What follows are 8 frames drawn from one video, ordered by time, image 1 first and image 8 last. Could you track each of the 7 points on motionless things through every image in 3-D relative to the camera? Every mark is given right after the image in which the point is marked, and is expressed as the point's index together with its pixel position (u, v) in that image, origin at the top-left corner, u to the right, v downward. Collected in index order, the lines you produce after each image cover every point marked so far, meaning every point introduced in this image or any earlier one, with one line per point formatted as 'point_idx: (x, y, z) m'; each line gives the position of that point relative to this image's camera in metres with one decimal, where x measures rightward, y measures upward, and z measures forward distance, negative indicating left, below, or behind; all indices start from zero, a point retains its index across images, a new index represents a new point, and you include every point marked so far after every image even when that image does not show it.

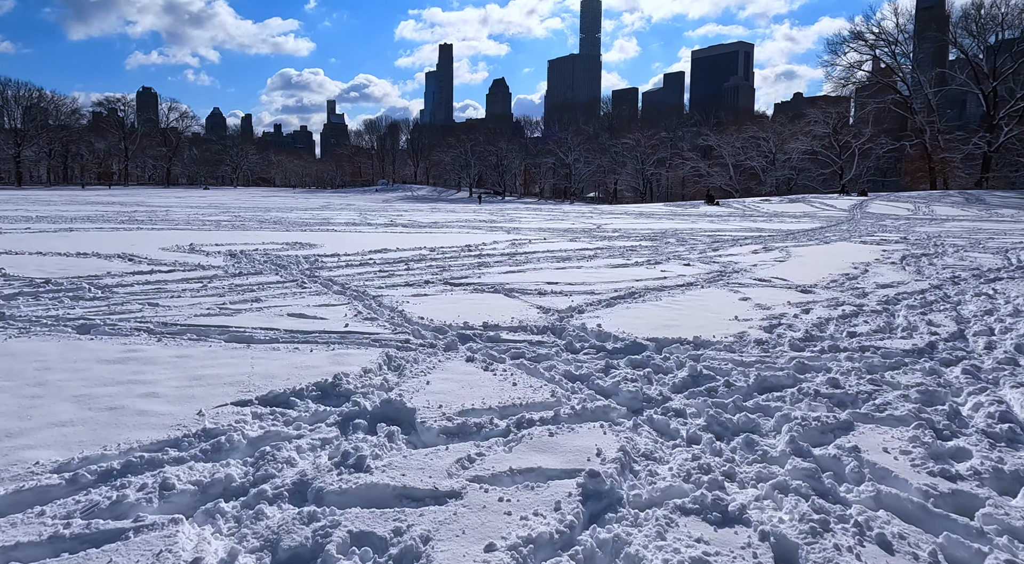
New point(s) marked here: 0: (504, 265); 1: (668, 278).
0: (-0.2, +0.4, +14.7) m
1: (+2.7, +0.1, +13.1) m
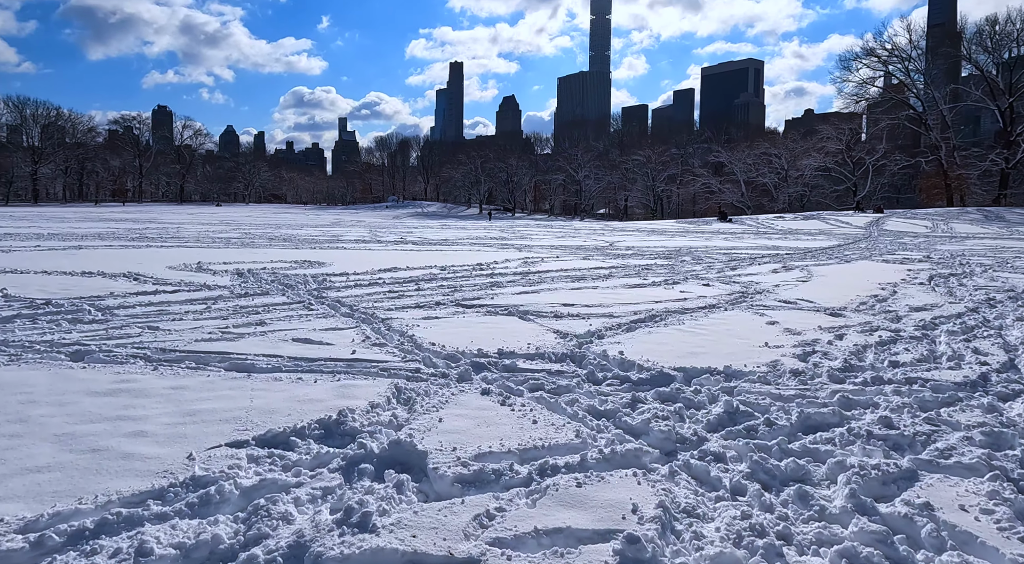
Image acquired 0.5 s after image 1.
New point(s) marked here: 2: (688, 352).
0: (+0.1, 0.0, +14.3) m
1: (+3.0, -0.3, +12.6) m
2: (+1.9, -0.8, +7.9) m
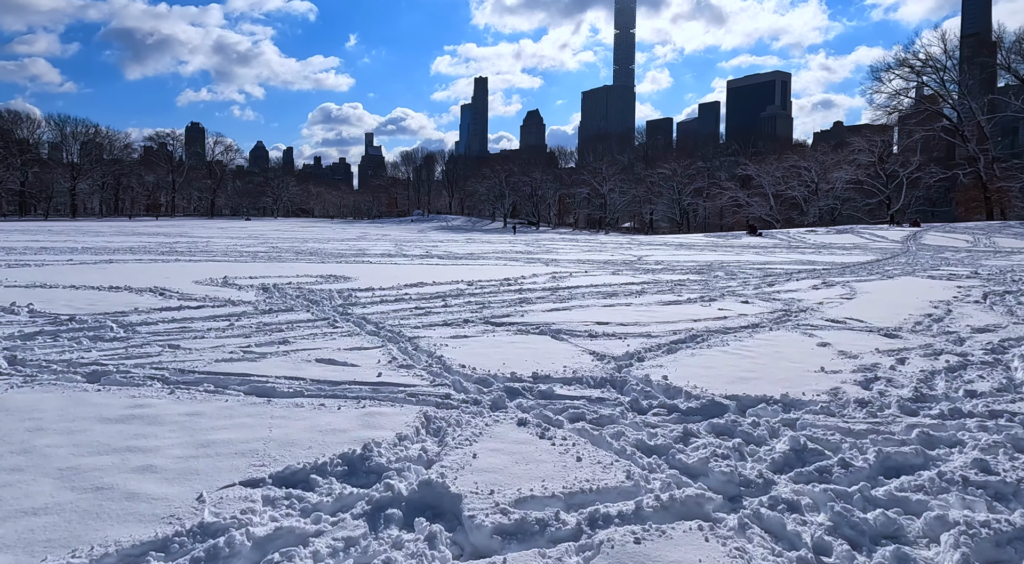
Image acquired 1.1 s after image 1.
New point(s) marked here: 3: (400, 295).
0: (+0.6, -0.3, +13.8) m
1: (+3.5, -0.6, +12.1) m
2: (+2.3, -1.0, +7.3) m
3: (-2.0, -0.2, +13.1) m
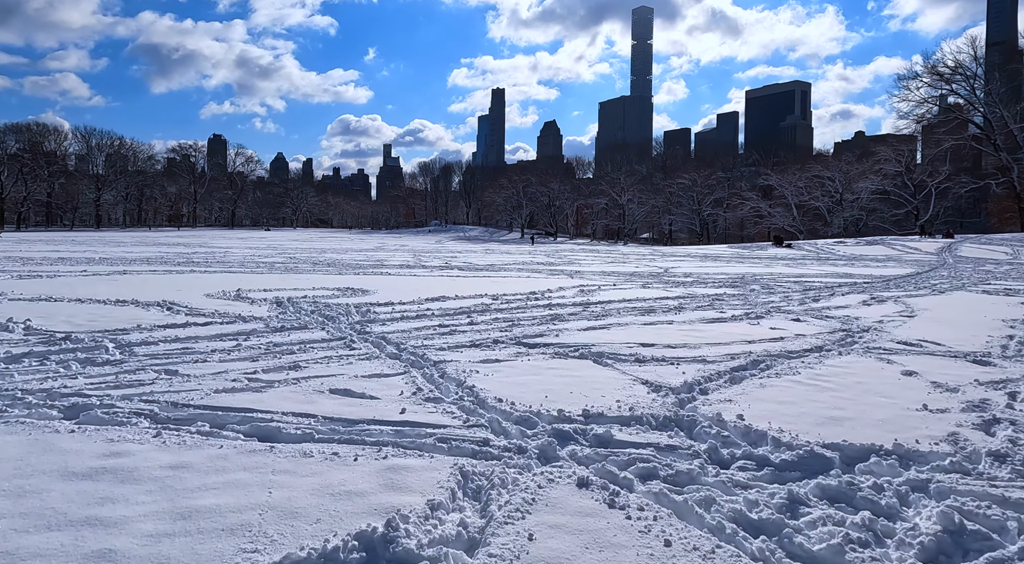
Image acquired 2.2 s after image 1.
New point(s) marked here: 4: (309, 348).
0: (+1.2, -0.6, +12.7) m
1: (+4.0, -0.8, +10.9) m
2: (+2.6, -1.2, +6.2) m
3: (-1.5, -0.5, +12.1) m
4: (-2.3, -0.8, +8.6) m
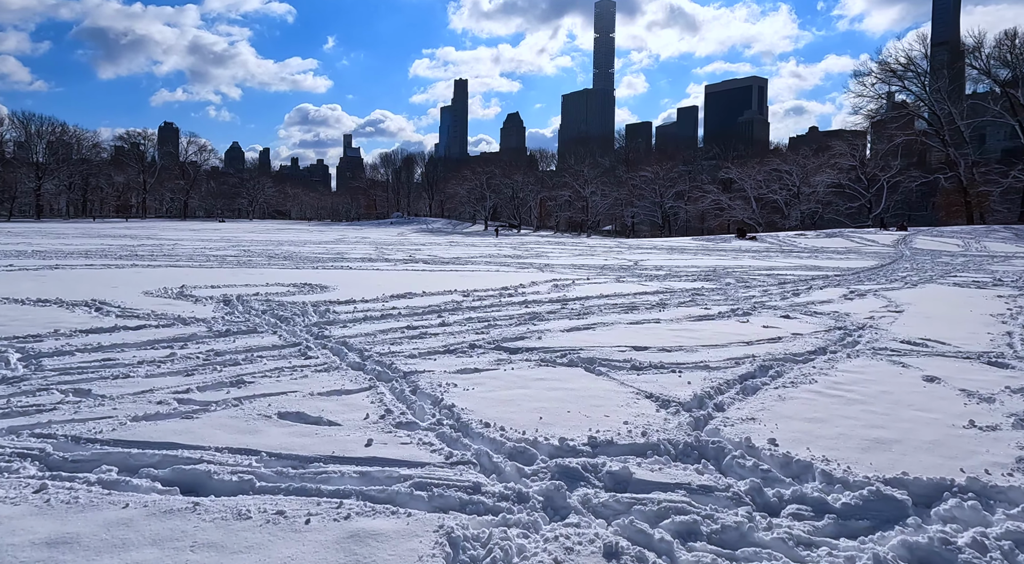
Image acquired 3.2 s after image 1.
0: (+0.8, -0.5, +11.7) m
1: (+3.7, -0.8, +10.0) m
2: (+2.6, -1.2, +5.3) m
3: (-1.9, -0.4, +10.9) m
4: (-2.5, -0.7, +7.4) m
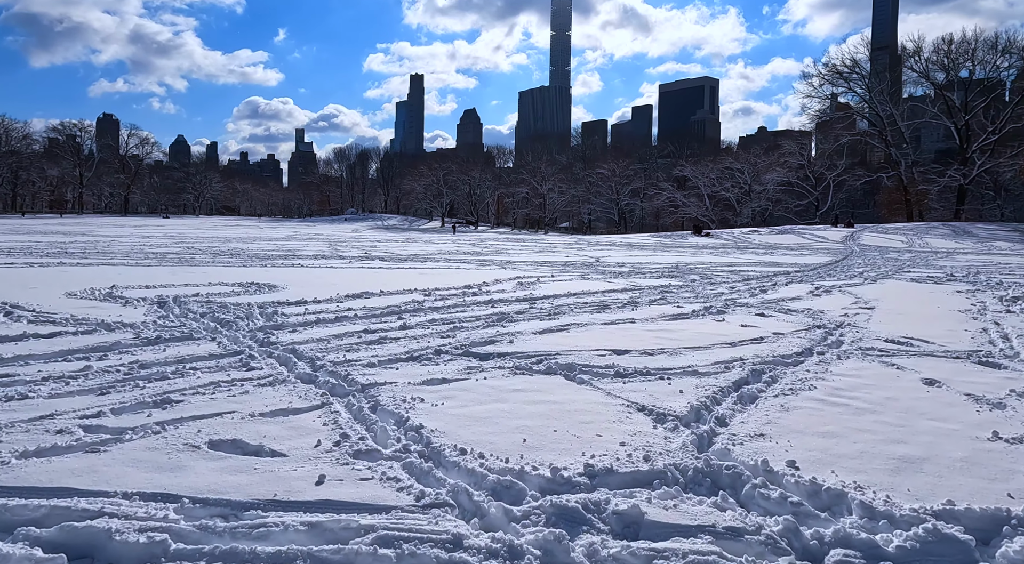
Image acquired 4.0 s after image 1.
0: (+0.3, -0.5, +10.9) m
1: (+3.2, -0.7, +9.4) m
2: (+2.4, -1.2, +4.6) m
3: (-2.3, -0.4, +10.0) m
4: (-2.8, -0.7, +6.5) m
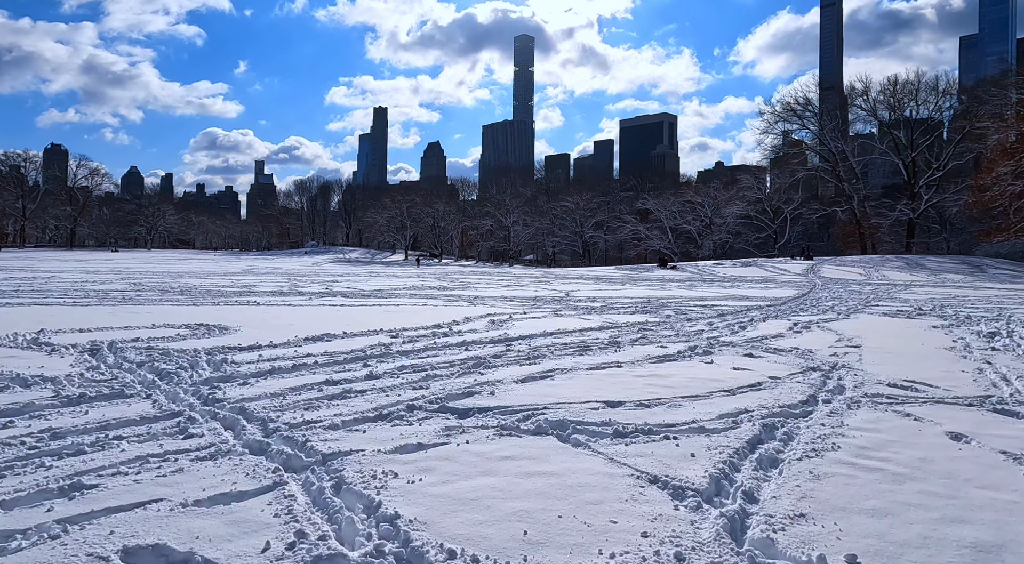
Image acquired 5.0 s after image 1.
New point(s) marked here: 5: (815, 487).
0: (-0.1, -1.1, +10.0) m
1: (+3.0, -1.2, +8.7) m
2: (+2.4, -1.4, +3.8) m
3: (-2.6, -0.9, +9.0) m
4: (-2.9, -1.1, +5.4) m
5: (+2.0, -1.4, +5.0) m
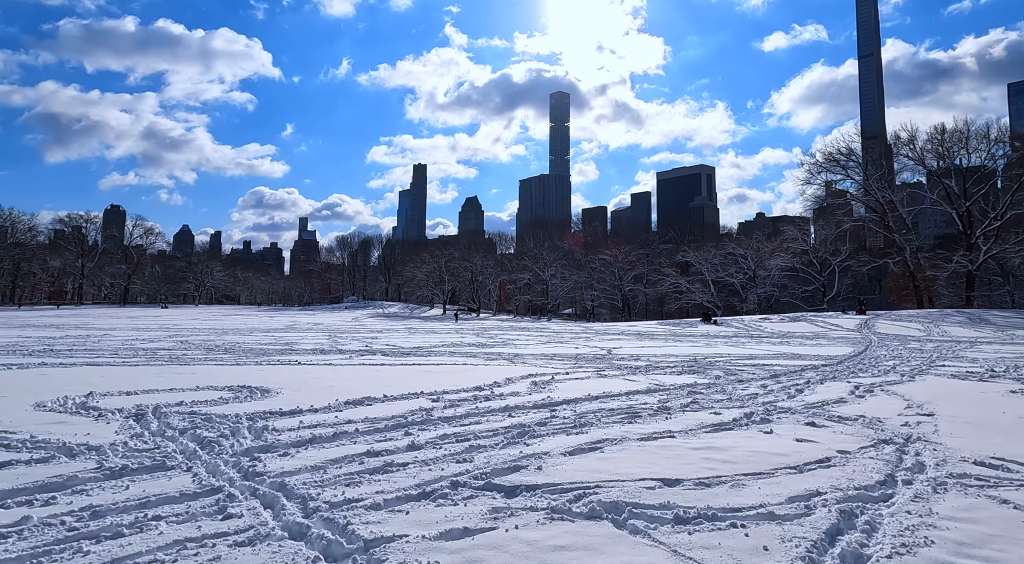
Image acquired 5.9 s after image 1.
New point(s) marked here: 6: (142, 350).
0: (+0.6, -1.9, +9.6) m
1: (+3.5, -2.0, +8.1) m
2: (+2.7, -1.8, +3.2) m
3: (-2.0, -1.7, +8.7) m
4: (-2.5, -1.6, +5.1) m
5: (+2.4, -1.8, +4.4) m
6: (-8.9, -1.6, +17.9) m
